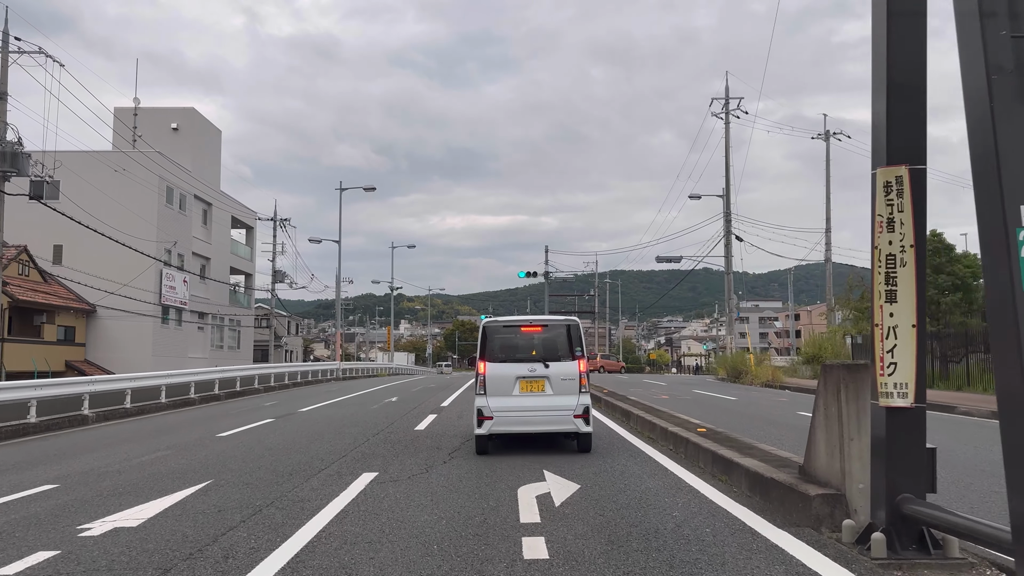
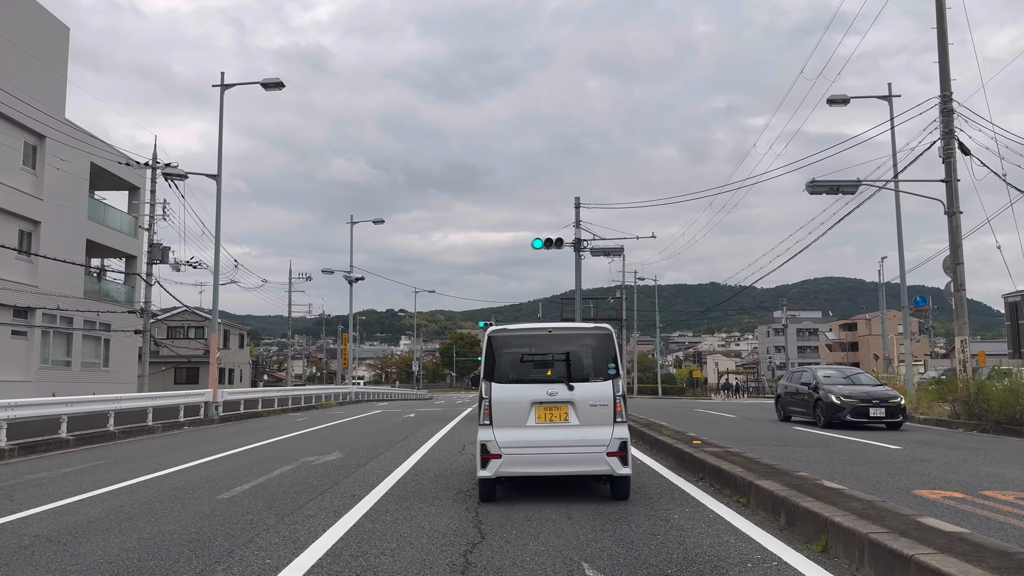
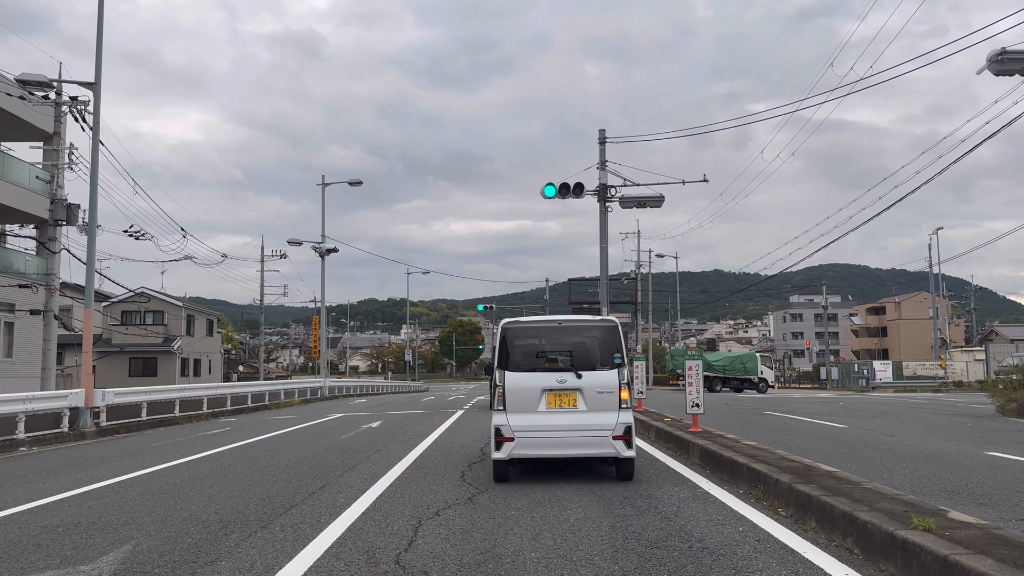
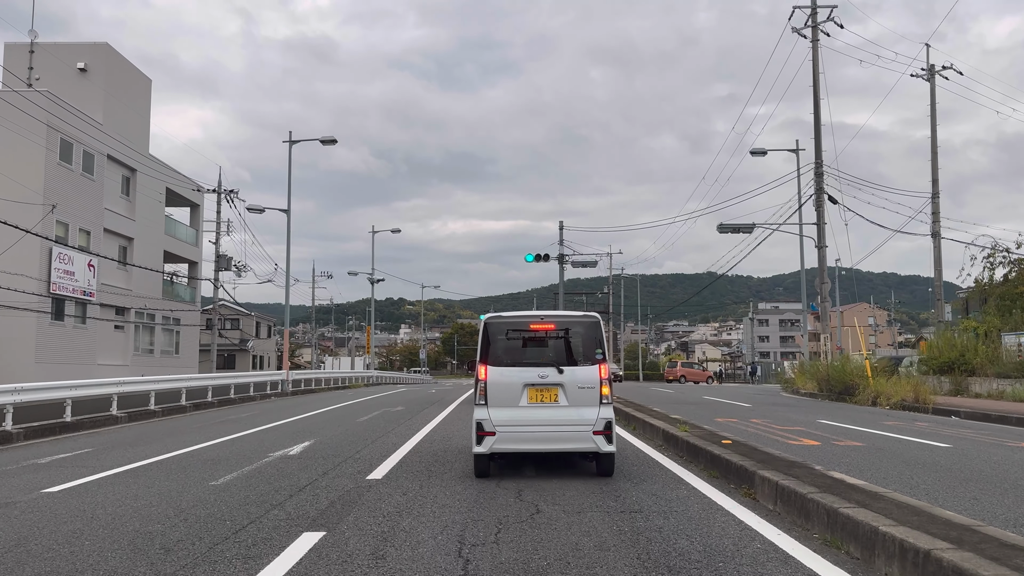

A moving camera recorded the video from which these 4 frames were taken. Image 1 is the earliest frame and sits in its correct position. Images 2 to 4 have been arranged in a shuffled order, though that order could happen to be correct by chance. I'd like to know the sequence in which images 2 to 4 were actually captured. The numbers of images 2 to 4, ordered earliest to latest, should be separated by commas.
4, 2, 3
